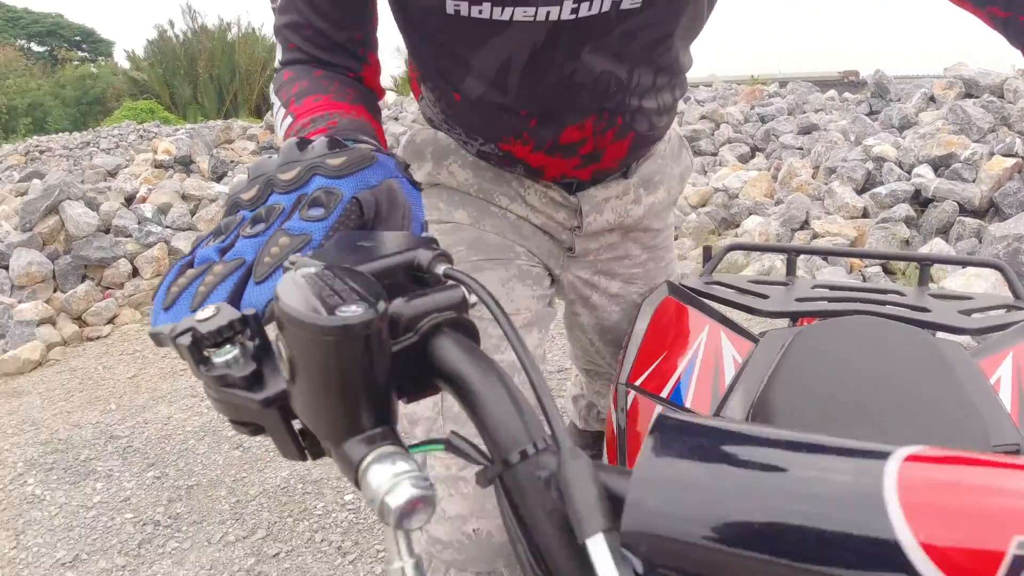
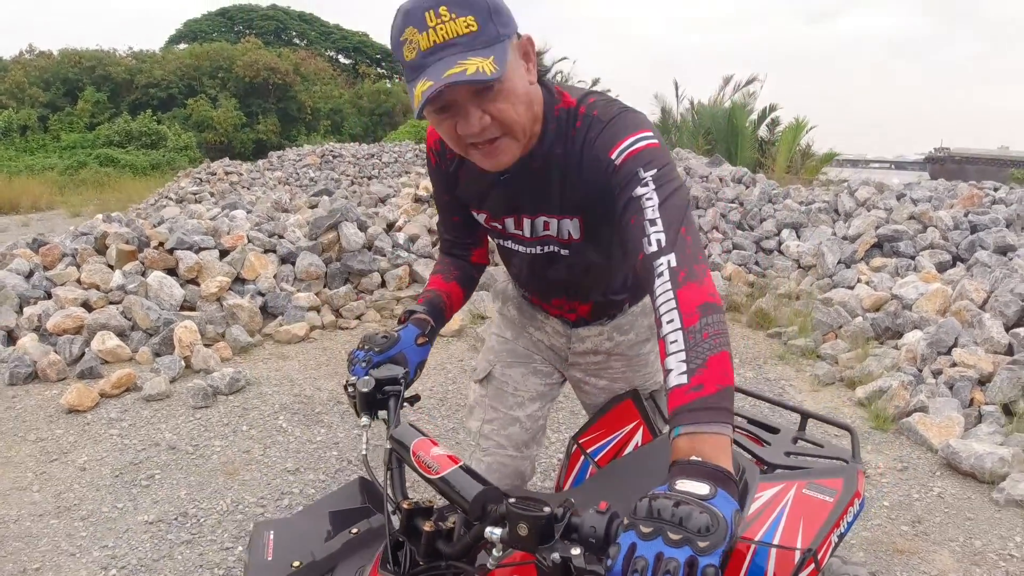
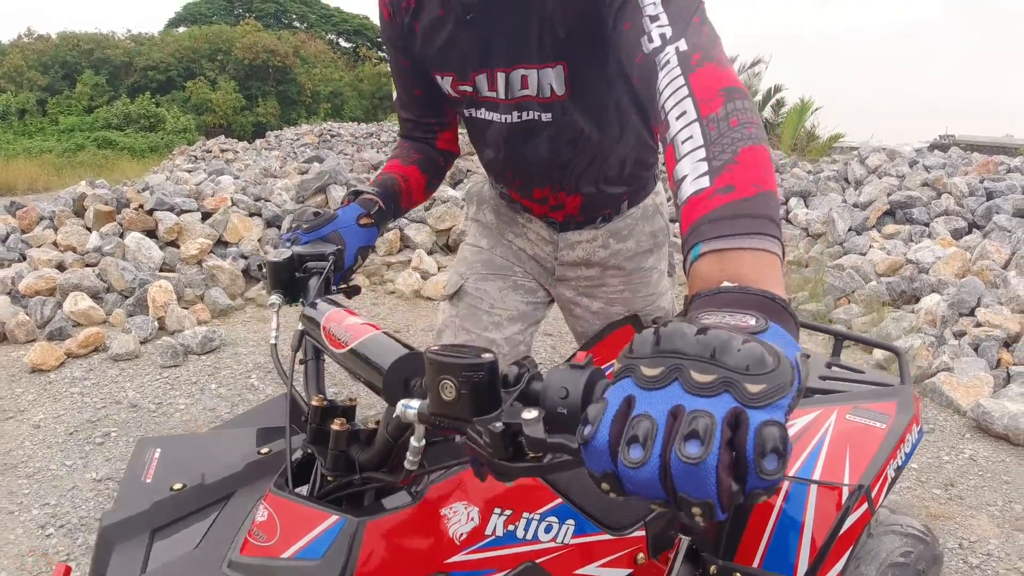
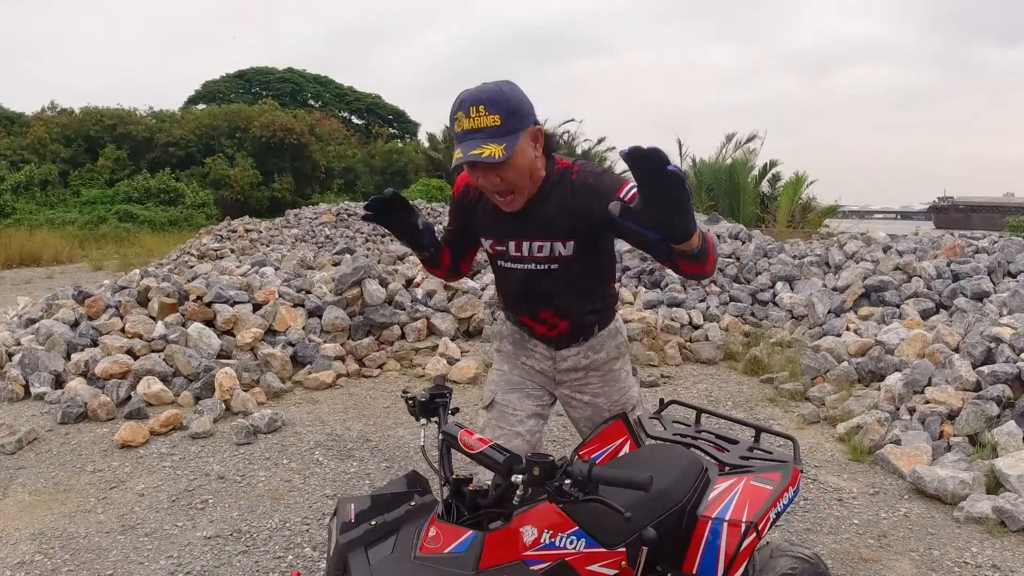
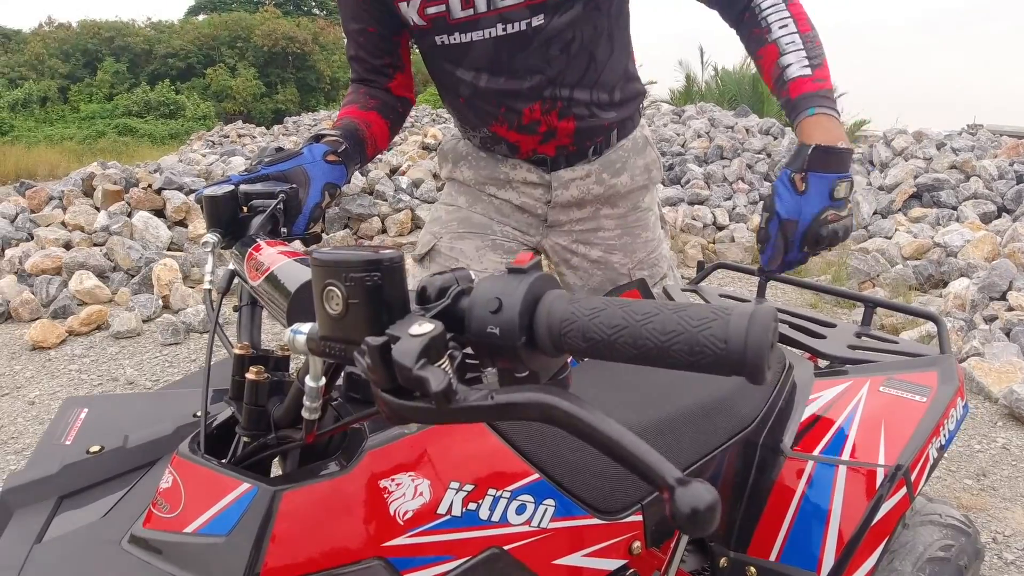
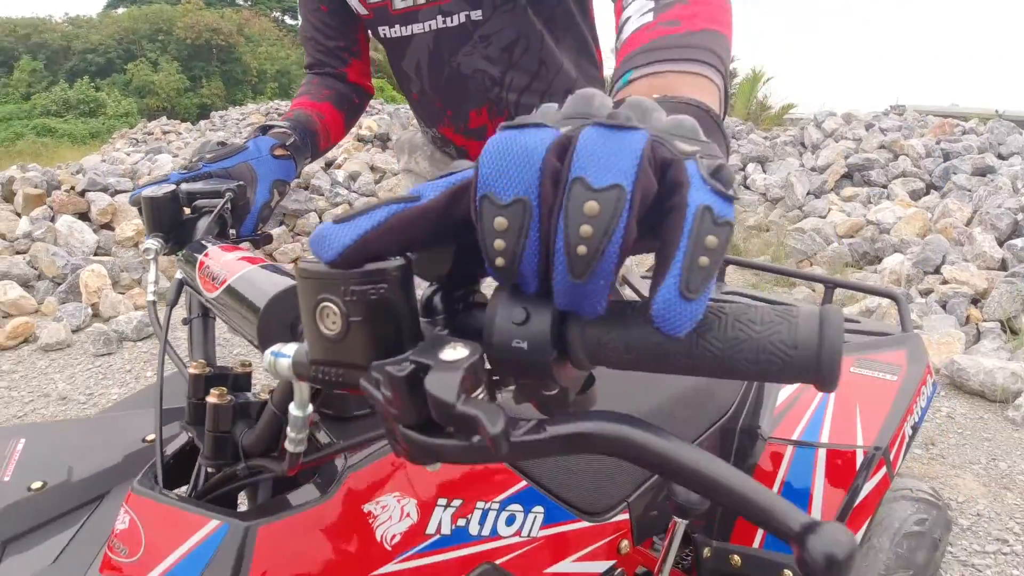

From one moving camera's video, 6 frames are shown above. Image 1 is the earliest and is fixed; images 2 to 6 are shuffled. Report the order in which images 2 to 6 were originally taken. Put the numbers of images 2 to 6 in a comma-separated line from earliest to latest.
6, 5, 3, 2, 4
